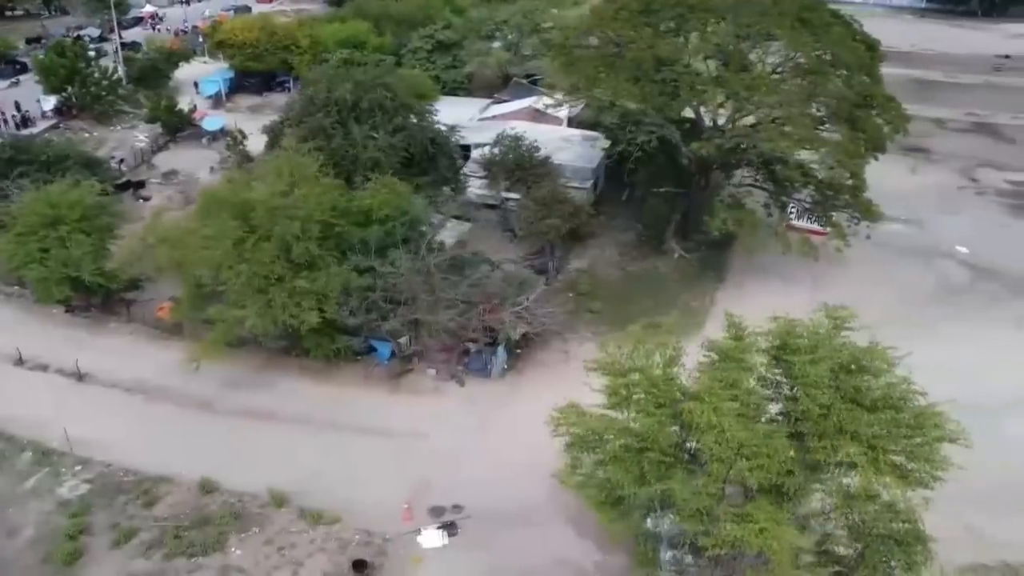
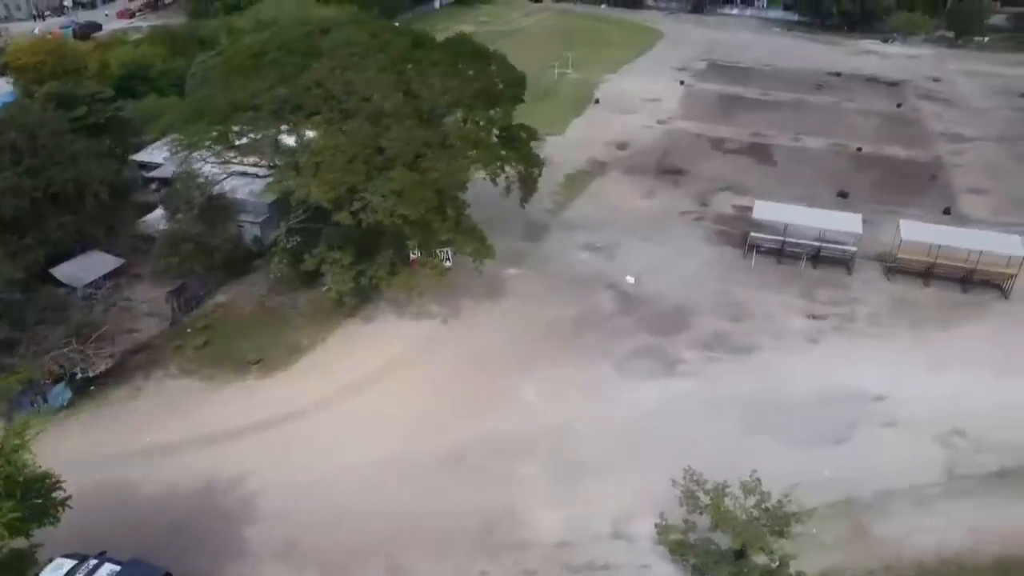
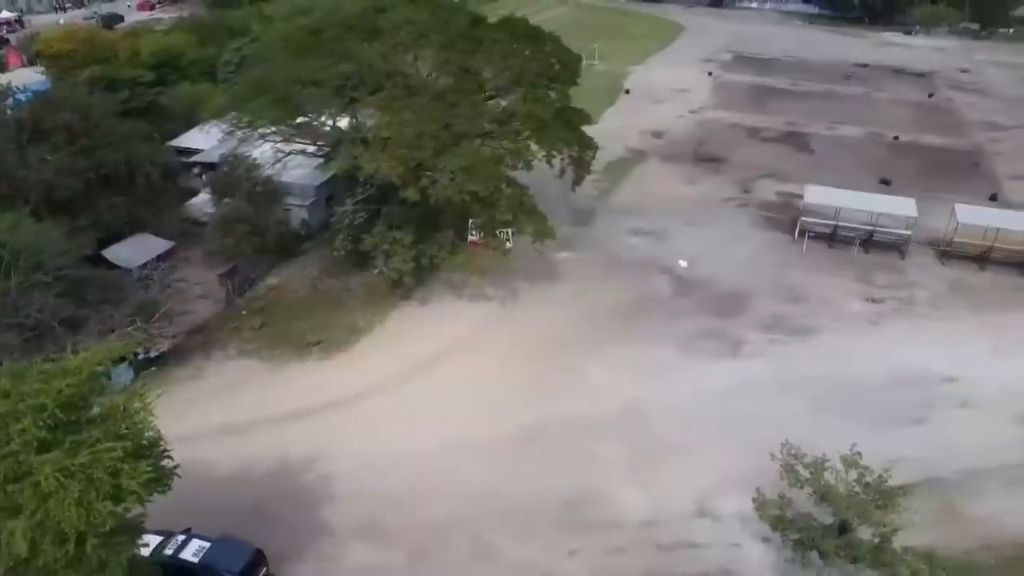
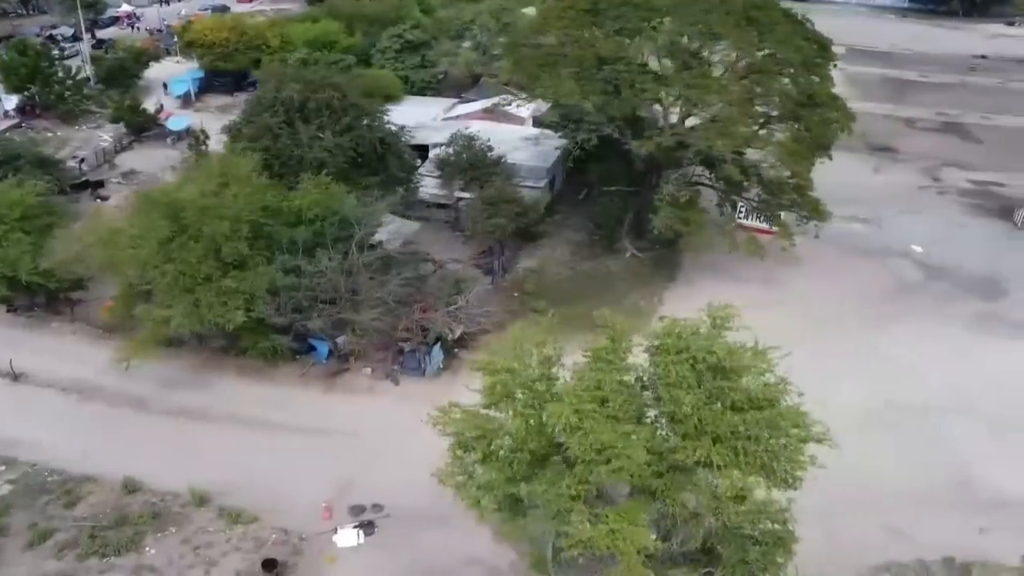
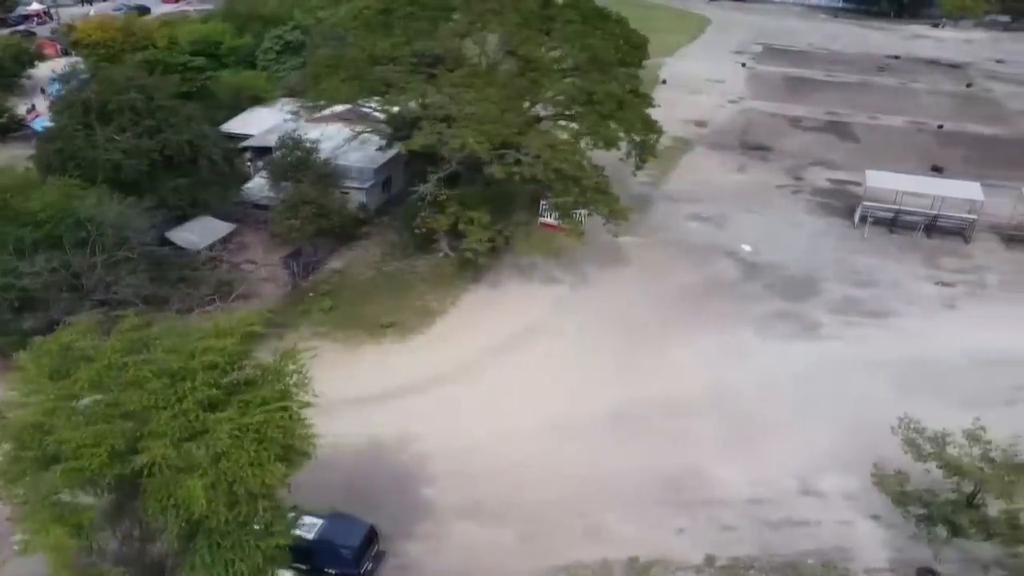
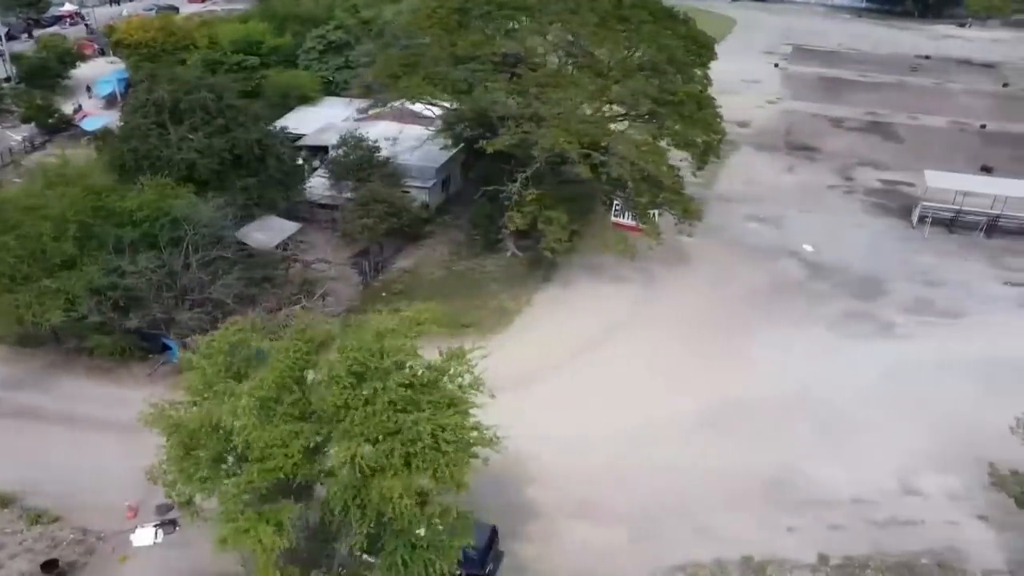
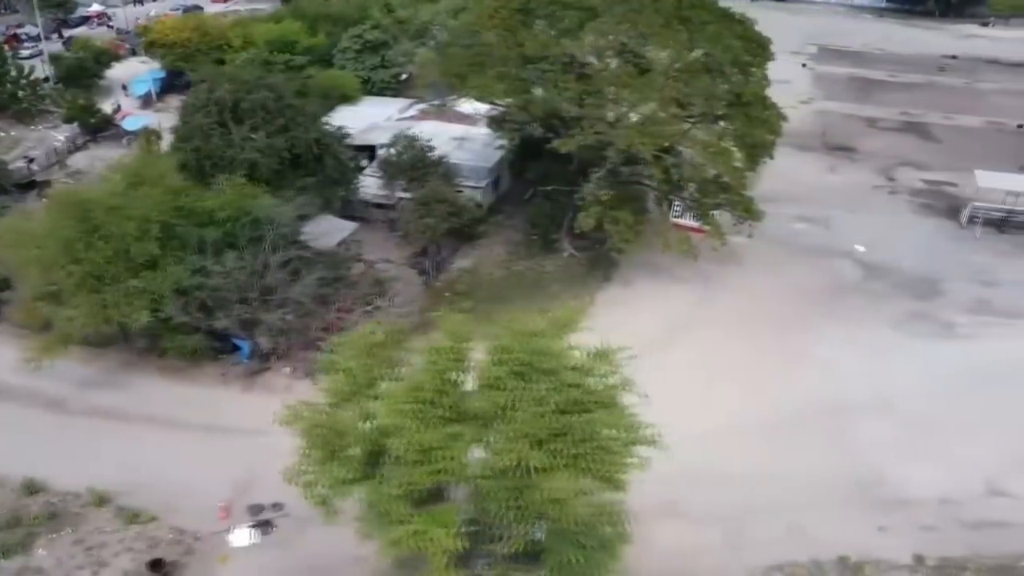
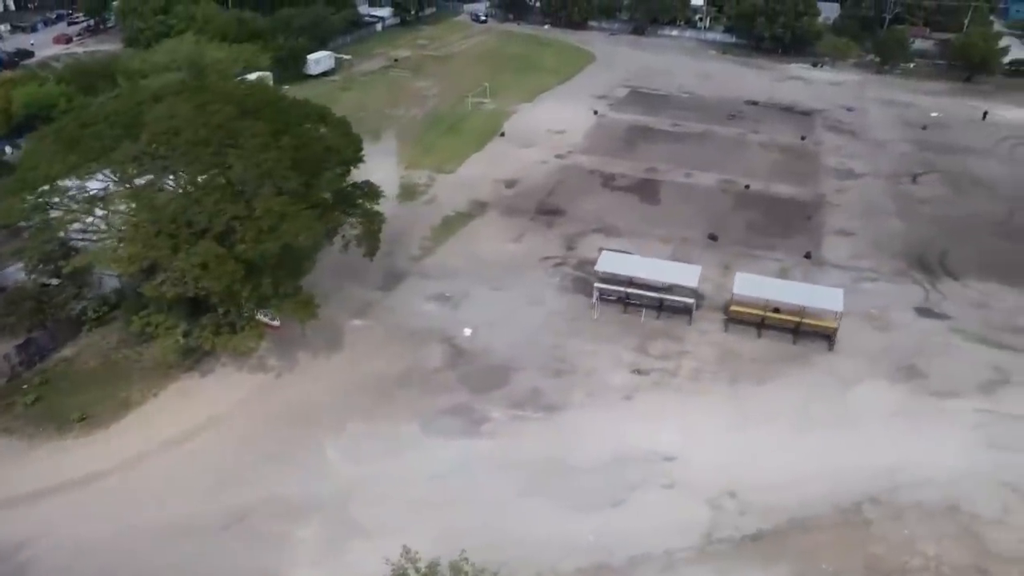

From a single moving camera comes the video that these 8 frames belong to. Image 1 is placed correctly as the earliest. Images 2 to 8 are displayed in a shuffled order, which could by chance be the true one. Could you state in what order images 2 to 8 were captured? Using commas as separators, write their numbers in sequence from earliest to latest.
4, 7, 6, 5, 3, 2, 8
